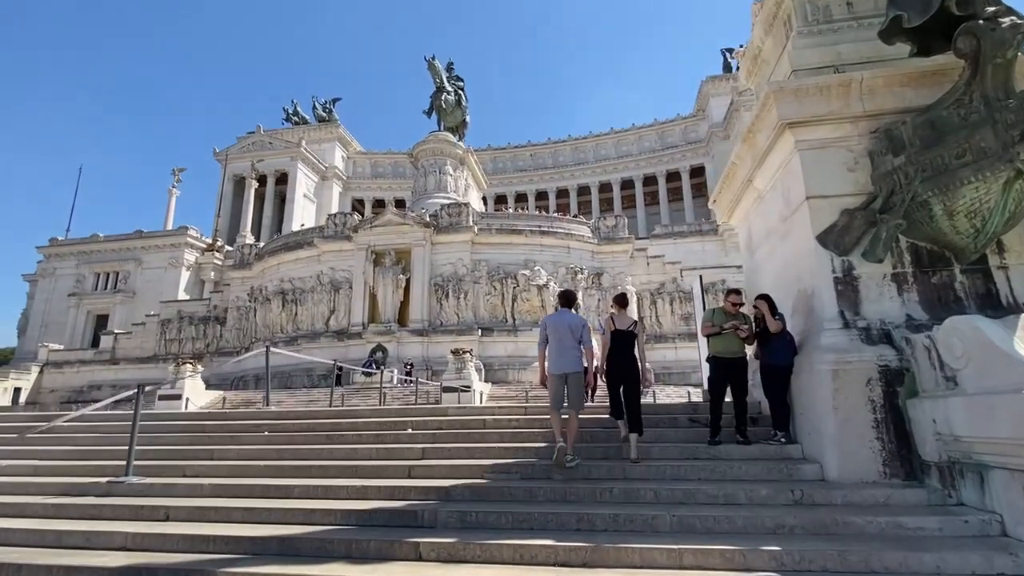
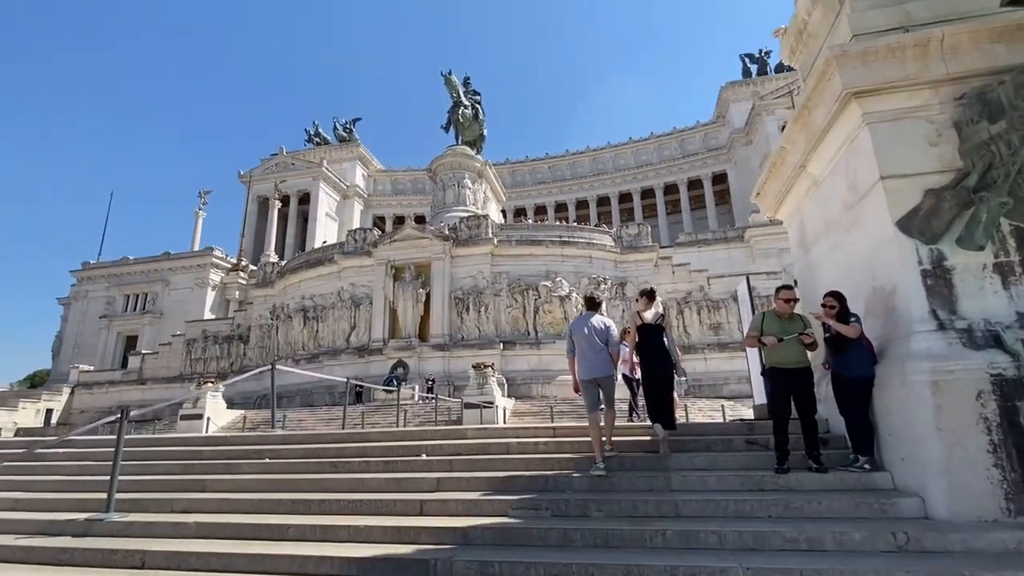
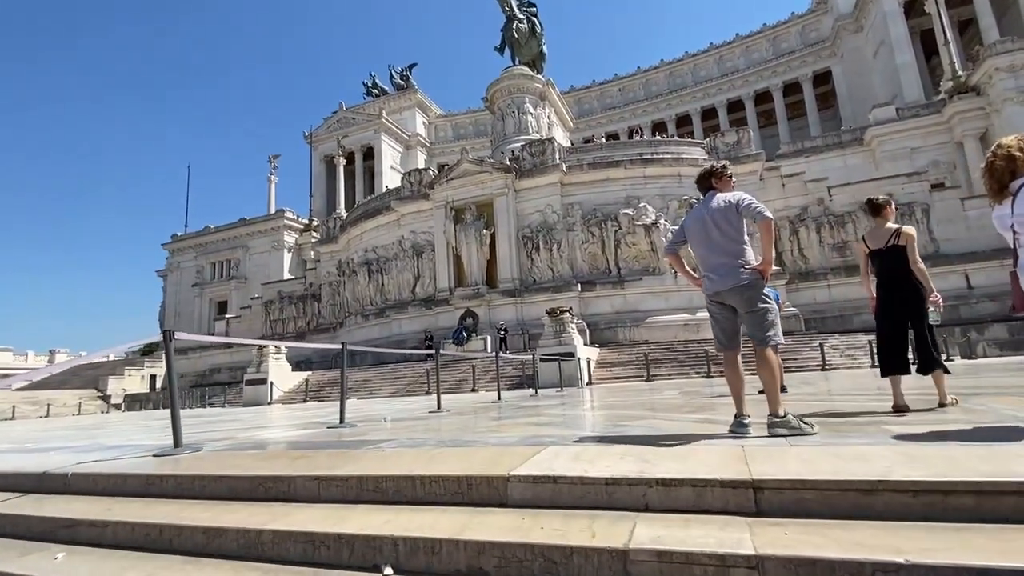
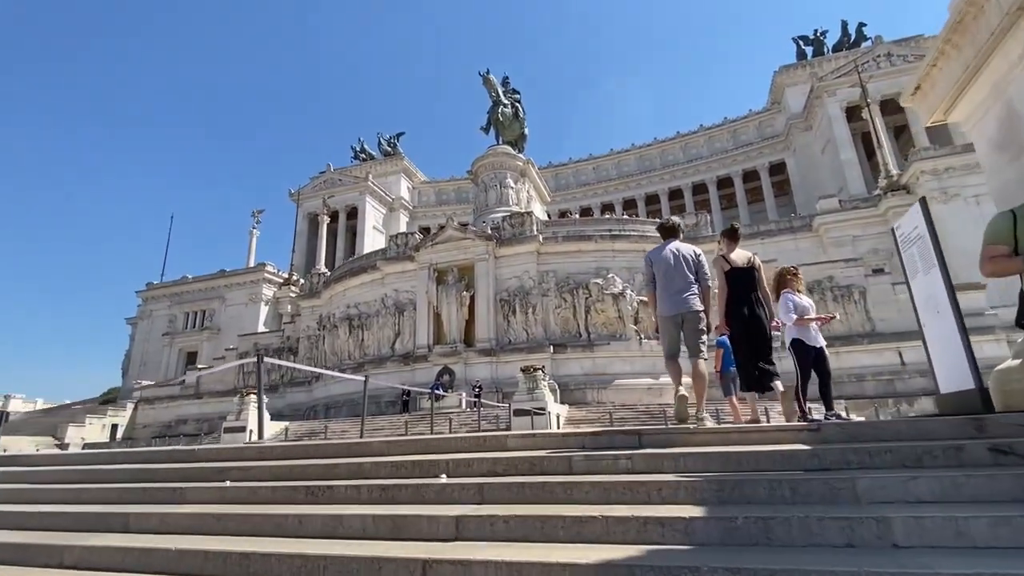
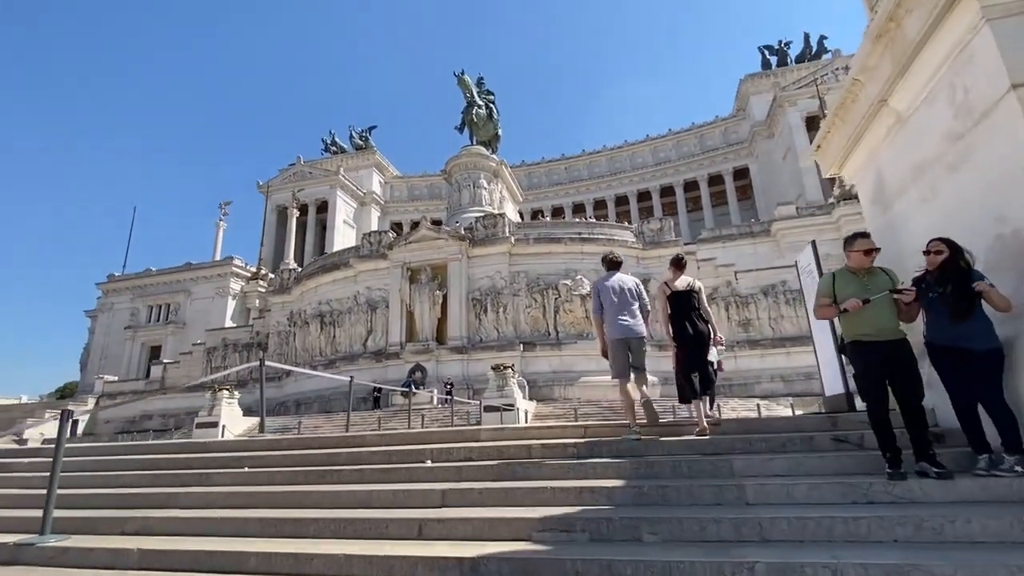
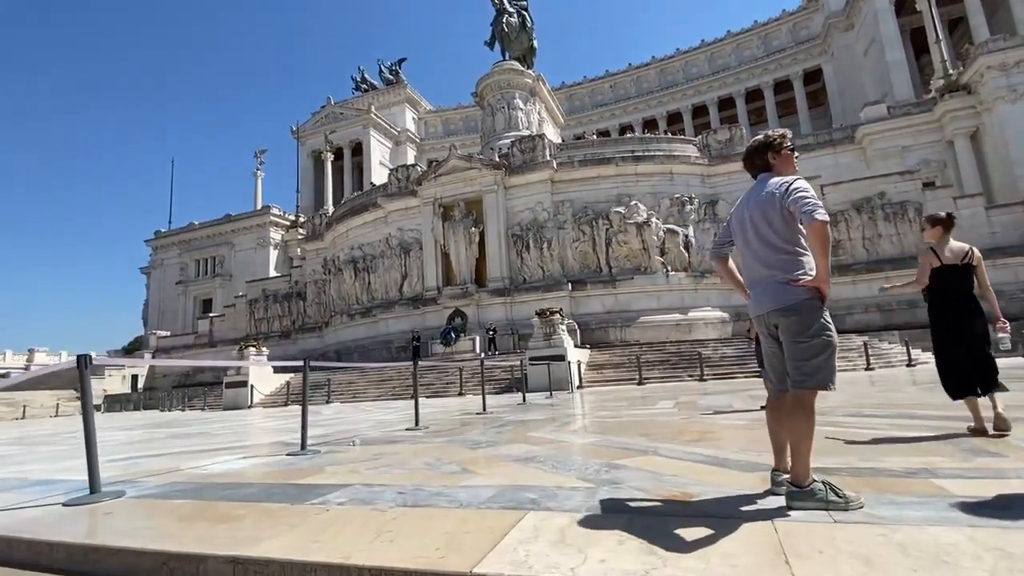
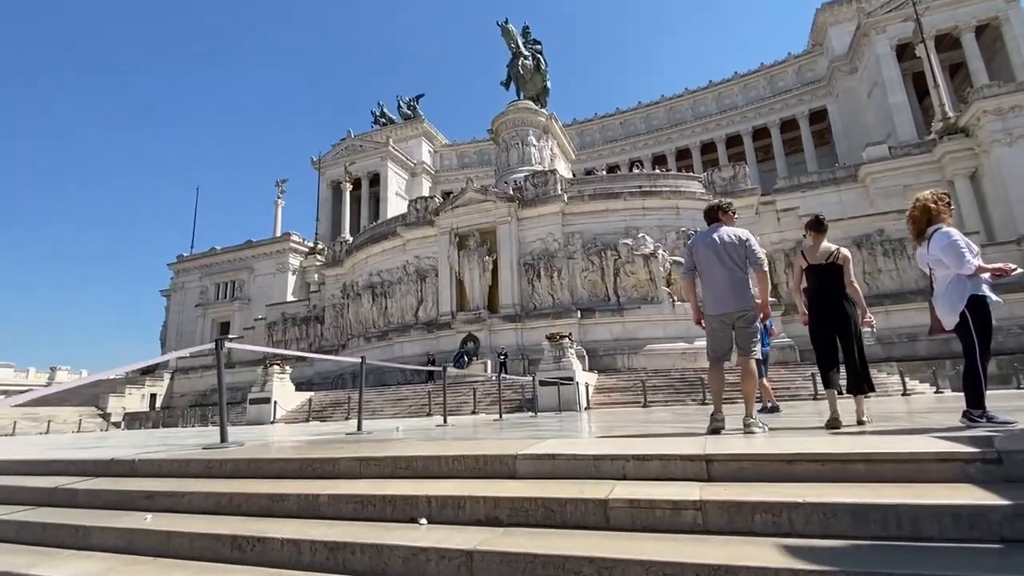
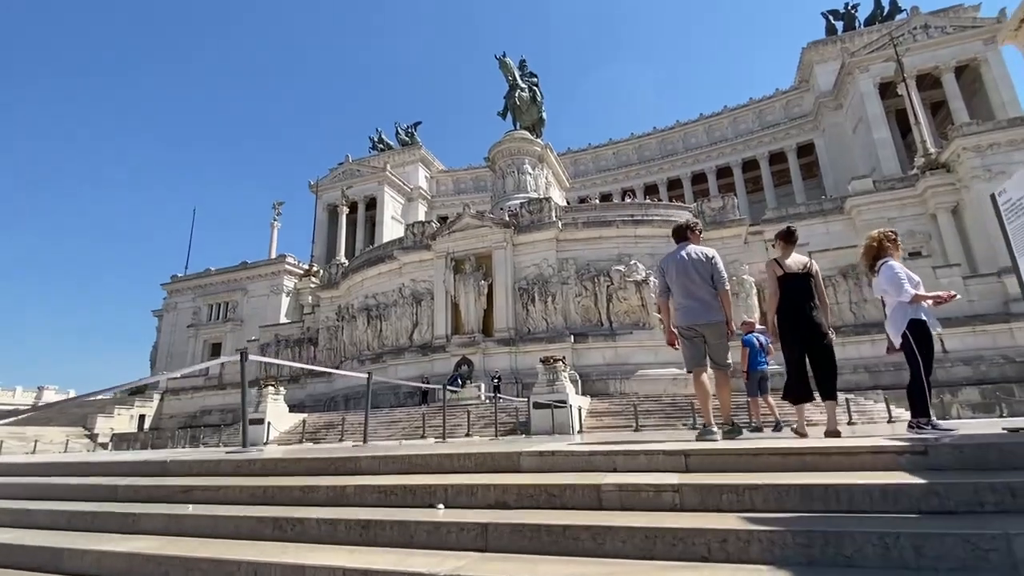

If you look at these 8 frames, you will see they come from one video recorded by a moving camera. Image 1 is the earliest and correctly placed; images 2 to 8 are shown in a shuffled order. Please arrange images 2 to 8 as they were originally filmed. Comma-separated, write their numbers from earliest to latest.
2, 5, 4, 8, 7, 3, 6
